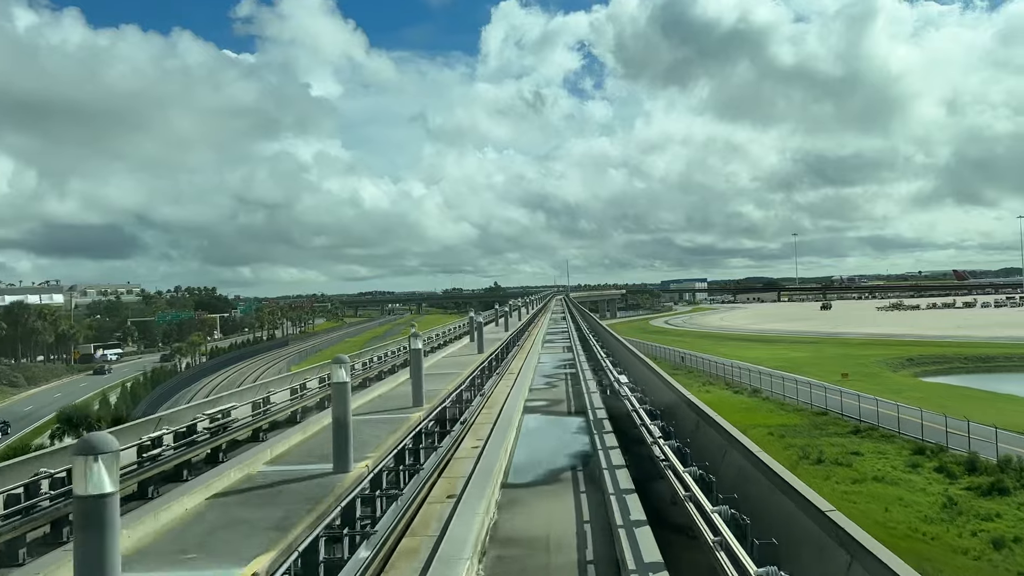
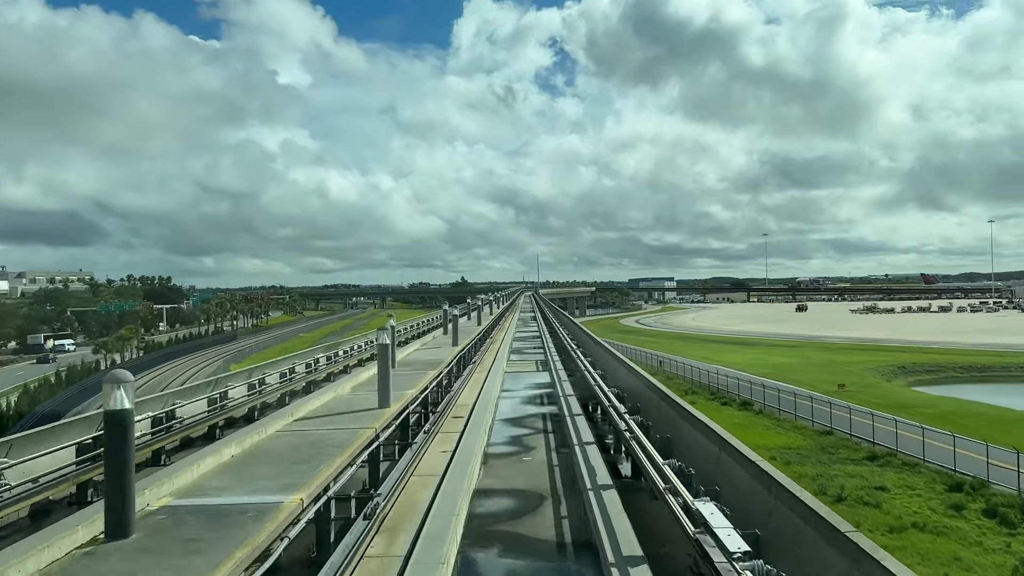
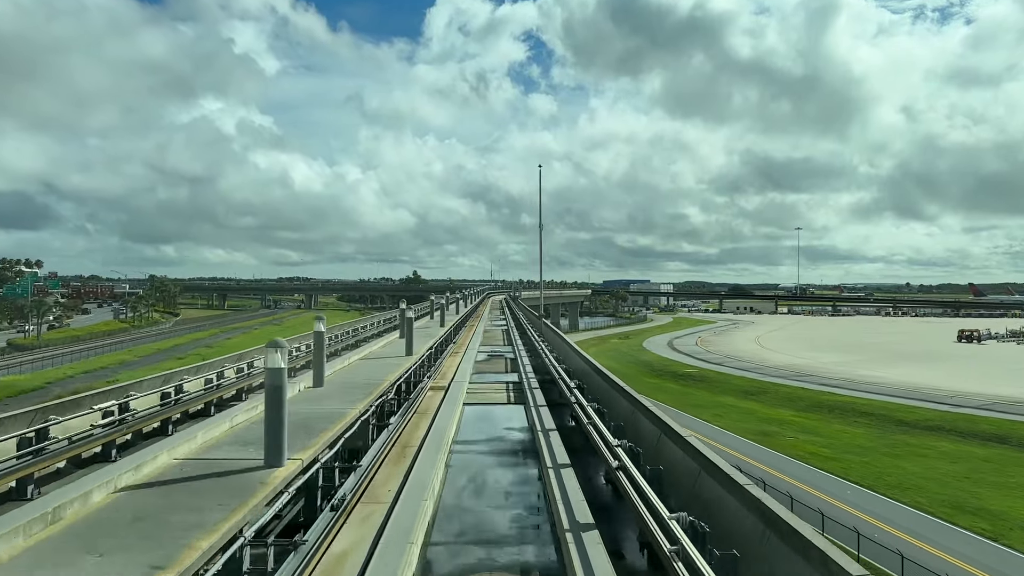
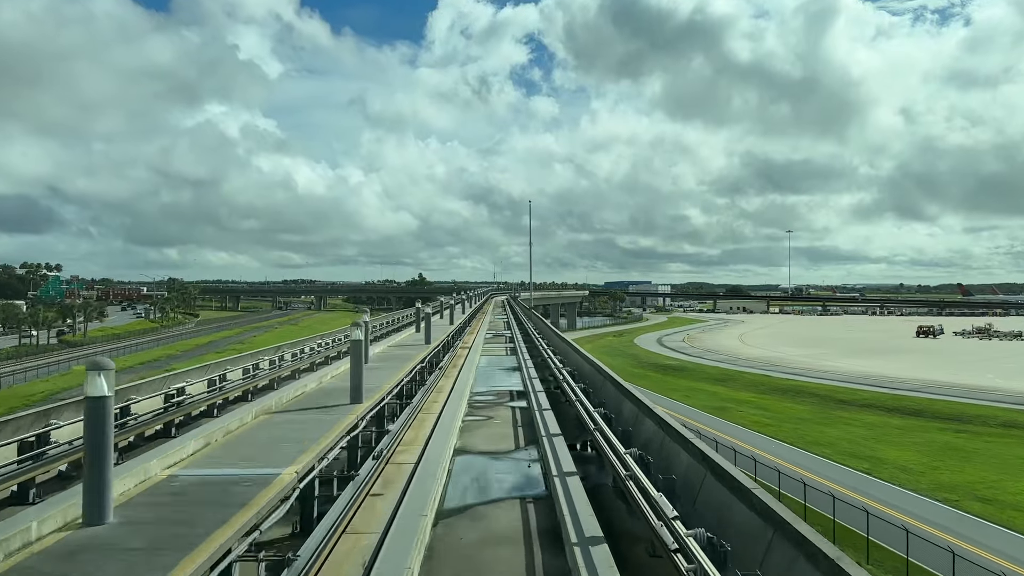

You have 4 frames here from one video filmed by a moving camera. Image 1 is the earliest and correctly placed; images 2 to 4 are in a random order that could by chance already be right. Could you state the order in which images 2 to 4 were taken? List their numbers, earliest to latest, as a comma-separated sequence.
2, 4, 3
